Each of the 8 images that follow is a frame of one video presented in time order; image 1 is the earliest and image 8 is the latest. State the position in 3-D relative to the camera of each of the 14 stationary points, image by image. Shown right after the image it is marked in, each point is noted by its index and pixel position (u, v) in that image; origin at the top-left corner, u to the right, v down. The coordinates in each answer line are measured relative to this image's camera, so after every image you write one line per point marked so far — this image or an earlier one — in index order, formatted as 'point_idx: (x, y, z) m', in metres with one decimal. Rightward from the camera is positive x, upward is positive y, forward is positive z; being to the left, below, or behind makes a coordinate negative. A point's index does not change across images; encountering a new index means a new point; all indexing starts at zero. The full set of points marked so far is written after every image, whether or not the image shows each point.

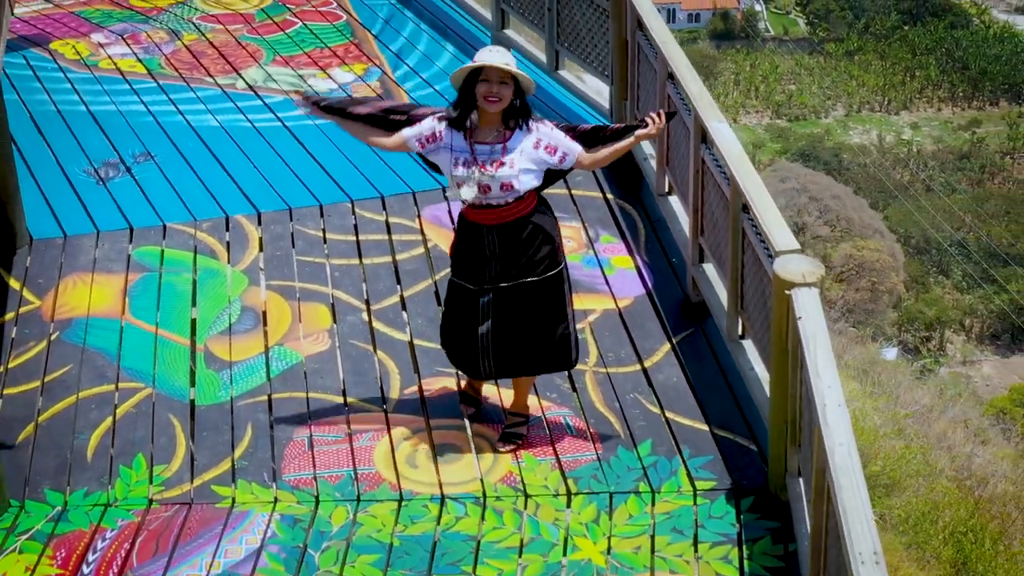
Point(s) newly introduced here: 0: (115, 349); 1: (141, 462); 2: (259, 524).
0: (-1.4, -0.2, +4.6) m
1: (-1.2, -0.6, +4.2) m
2: (-0.8, -0.7, +4.0) m
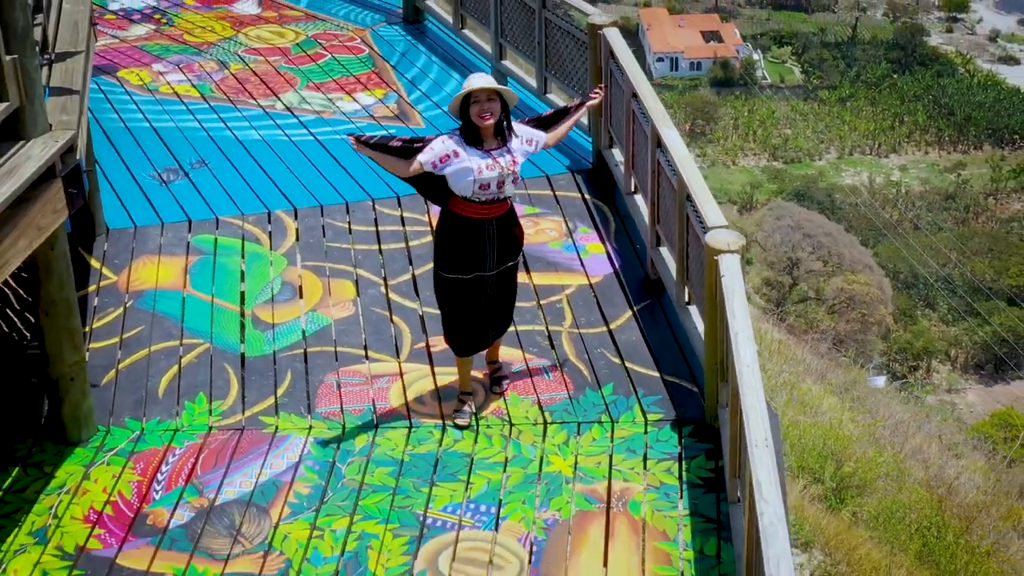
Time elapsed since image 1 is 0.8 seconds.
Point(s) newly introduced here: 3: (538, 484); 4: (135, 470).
0: (-1.4, -0.1, +5.6) m
1: (-1.2, -0.4, +5.2) m
2: (-0.8, -0.6, +5.0) m
3: (+0.1, -0.7, +4.8) m
4: (-1.4, -0.7, +4.9) m
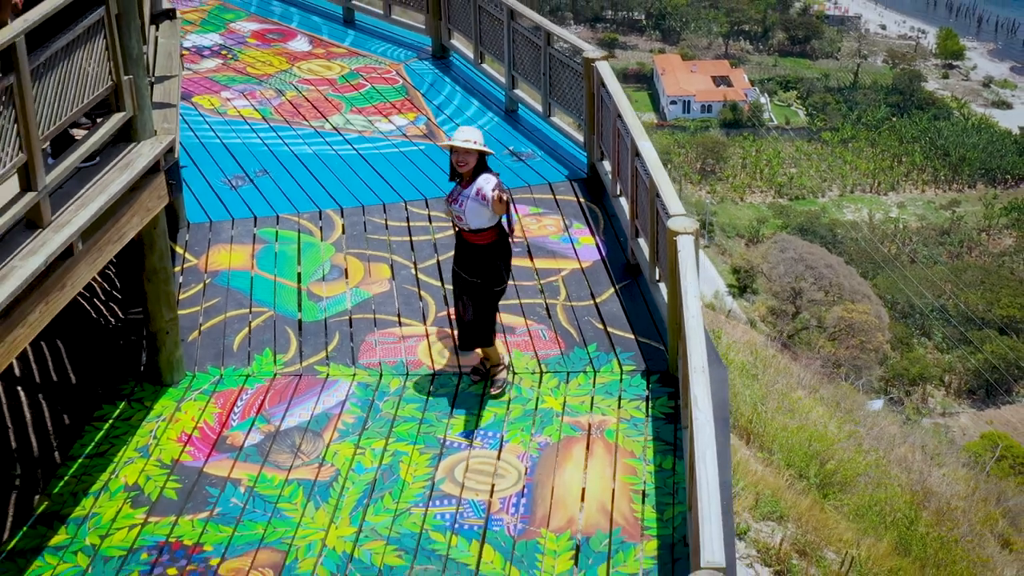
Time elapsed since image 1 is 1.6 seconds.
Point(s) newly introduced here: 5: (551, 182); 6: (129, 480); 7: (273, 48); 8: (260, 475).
0: (-1.4, 0.0, +7.0) m
1: (-1.2, -0.3, +6.5) m
2: (-0.8, -0.5, +6.3) m
3: (+0.1, -0.6, +6.1) m
4: (-1.4, -0.6, +6.2) m
5: (+0.2, +0.6, +7.7) m
6: (-1.7, -0.8, +5.8) m
7: (-1.8, +1.8, +9.9) m
8: (-1.1, -0.8, +5.8) m
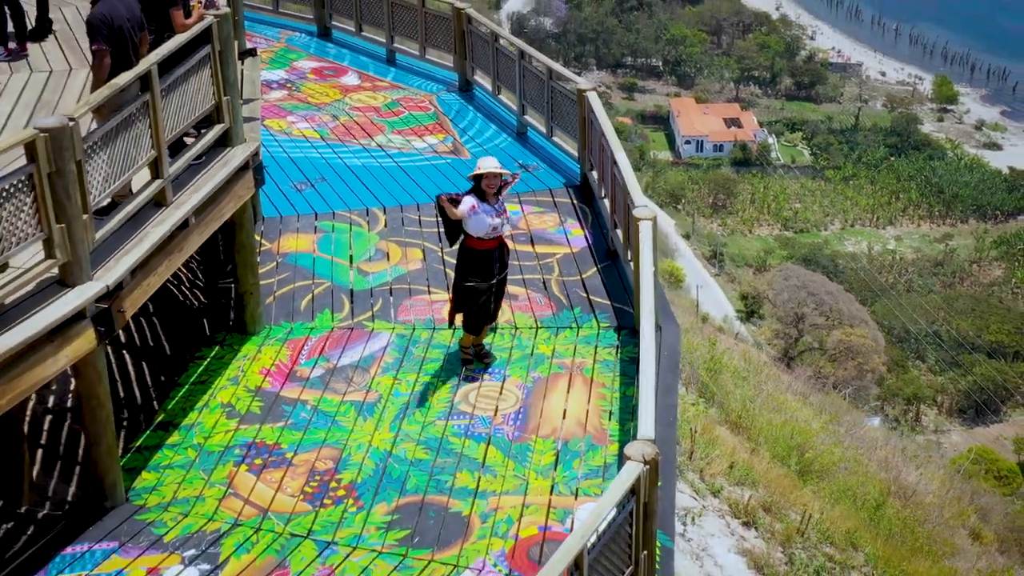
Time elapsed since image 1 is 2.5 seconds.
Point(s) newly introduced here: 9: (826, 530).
0: (-1.4, +0.1, +8.9) m
1: (-1.2, -0.2, +8.5) m
2: (-0.8, -0.3, +8.2) m
3: (+0.2, -0.4, +7.9) m
4: (-1.4, -0.4, +8.2) m
5: (+0.3, +0.7, +9.6) m
6: (-1.7, -0.7, +7.7) m
7: (-1.6, +1.9, +11.9) m
8: (-1.1, -0.6, +7.7) m
9: (+2.9, -2.2, +12.2) m
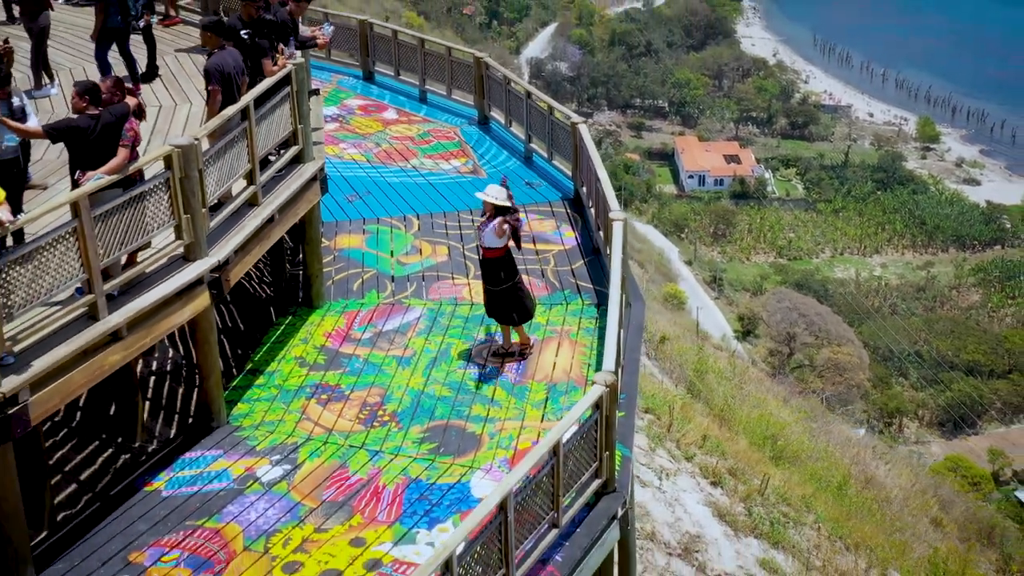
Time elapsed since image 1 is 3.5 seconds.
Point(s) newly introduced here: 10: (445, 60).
0: (-1.3, +0.2, +11.4) m
1: (-1.1, 0.0, +10.9) m
2: (-0.8, -0.2, +10.6) m
3: (+0.2, -0.3, +10.4) m
4: (-1.4, -0.3, +10.6) m
5: (+0.4, +0.8, +12.1) m
6: (-1.7, -0.5, +10.2) m
7: (-1.5, +1.9, +14.4) m
8: (-1.1, -0.5, +10.1) m
9: (+3.0, -2.3, +14.5) m
10: (-0.8, +2.6, +14.7) m
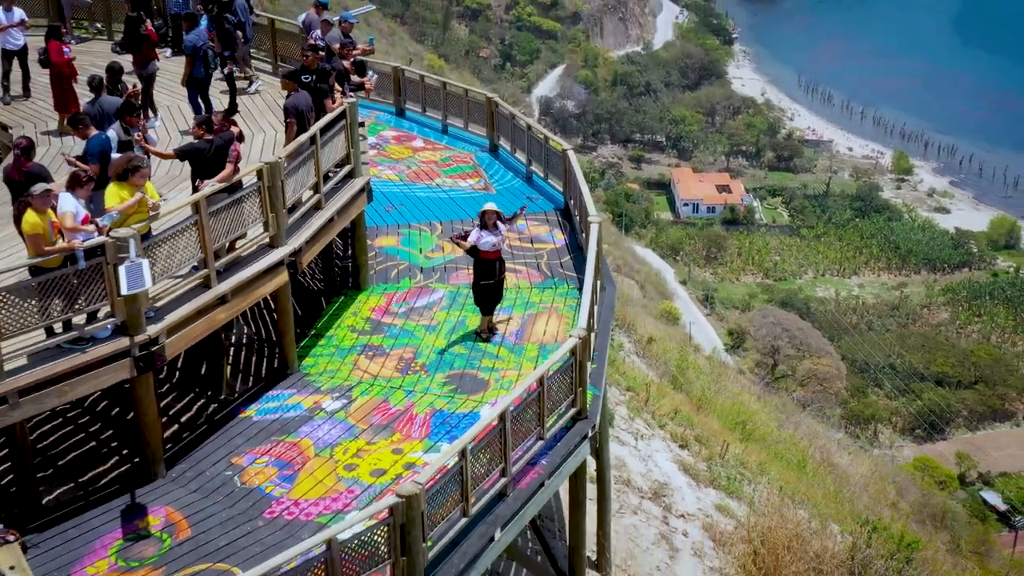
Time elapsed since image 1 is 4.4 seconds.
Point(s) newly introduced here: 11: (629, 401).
0: (-1.3, +0.4, +14.5) m
1: (-1.1, +0.1, +14.0) m
2: (-0.7, -0.1, +13.8) m
3: (+0.2, -0.2, +13.5) m
4: (-1.3, -0.1, +13.7) m
5: (+0.4, +0.9, +15.2) m
6: (-1.7, -0.4, +13.3) m
7: (-1.5, +1.9, +17.6) m
8: (-1.1, -0.4, +13.3) m
9: (+3.0, -2.3, +17.5) m
10: (-0.7, +2.6, +17.9) m
11: (+1.6, -1.6, +18.5) m
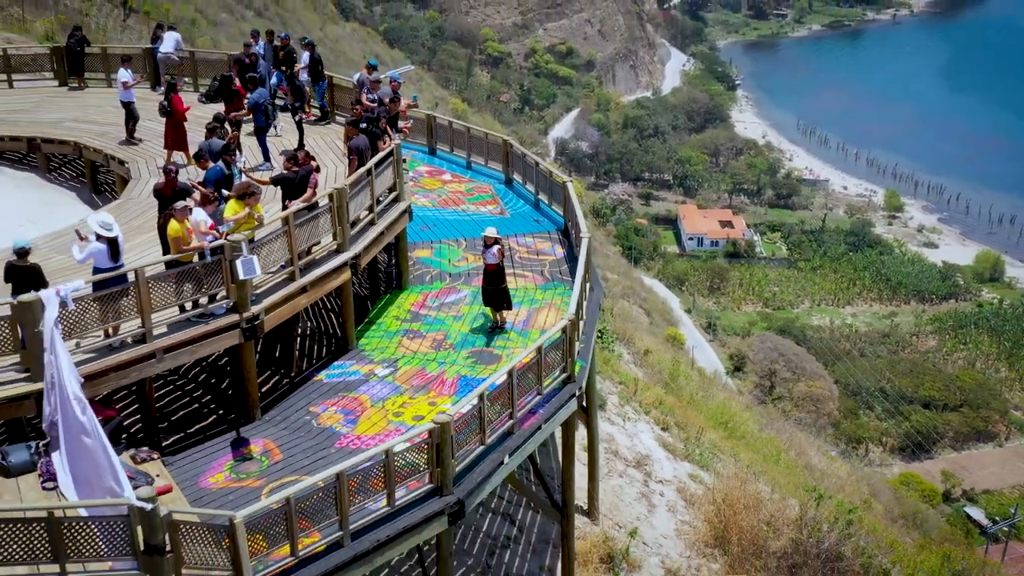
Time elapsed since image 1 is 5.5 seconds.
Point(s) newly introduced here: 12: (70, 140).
0: (-1.1, +0.3, +18.2) m
1: (-1.0, 0.0, +17.7) m
2: (-0.6, -0.1, +17.4) m
3: (+0.3, -0.2, +17.1) m
4: (-1.2, -0.1, +17.4) m
5: (+0.6, +0.8, +18.9) m
6: (-1.5, -0.4, +17.0) m
7: (-1.3, +1.8, +21.3) m
8: (-1.0, -0.4, +16.9) m
9: (+3.2, -2.4, +21.0) m
10: (-0.5, +2.4, +21.6) m
11: (+1.8, -1.7, +22.0) m
12: (-6.1, +2.1, +18.3) m
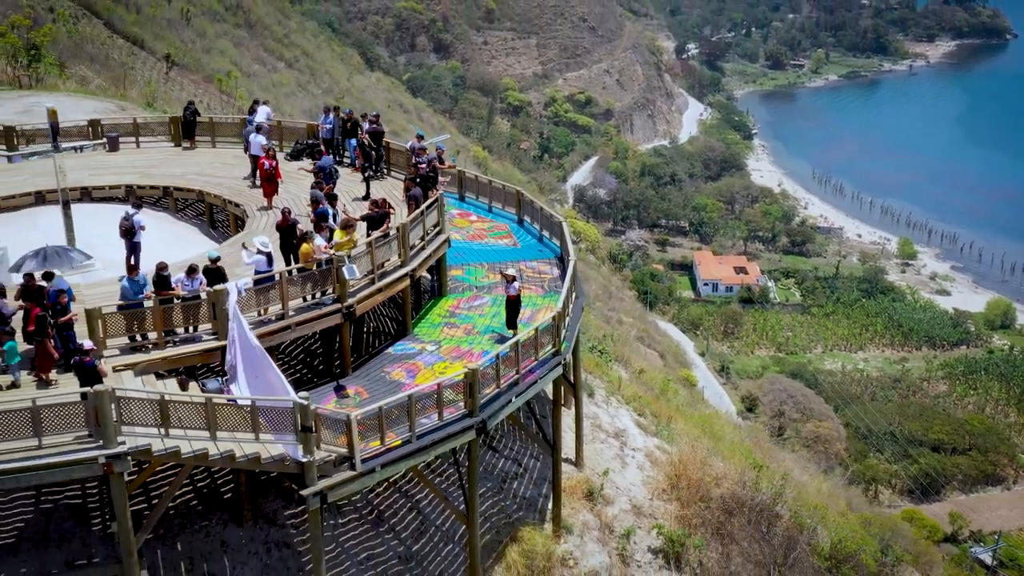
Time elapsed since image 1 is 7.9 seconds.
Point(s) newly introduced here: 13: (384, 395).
0: (-1.0, +0.1, +24.6) m
1: (-0.8, -0.2, +24.1) m
2: (-0.4, -0.3, +23.8) m
3: (+0.5, -0.4, +23.4) m
4: (-1.0, -0.3, +23.8) m
5: (+0.7, +0.6, +25.2) m
6: (-1.4, -0.5, +23.3) m
7: (-1.0, +1.5, +27.7) m
8: (-0.8, -0.5, +23.3) m
9: (+3.4, -2.8, +27.2) m
10: (-0.2, +2.1, +28.1) m
11: (+2.0, -2.1, +28.3) m
12: (-6.0, +1.9, +24.8) m
13: (-1.8, -1.5, +18.1) m
